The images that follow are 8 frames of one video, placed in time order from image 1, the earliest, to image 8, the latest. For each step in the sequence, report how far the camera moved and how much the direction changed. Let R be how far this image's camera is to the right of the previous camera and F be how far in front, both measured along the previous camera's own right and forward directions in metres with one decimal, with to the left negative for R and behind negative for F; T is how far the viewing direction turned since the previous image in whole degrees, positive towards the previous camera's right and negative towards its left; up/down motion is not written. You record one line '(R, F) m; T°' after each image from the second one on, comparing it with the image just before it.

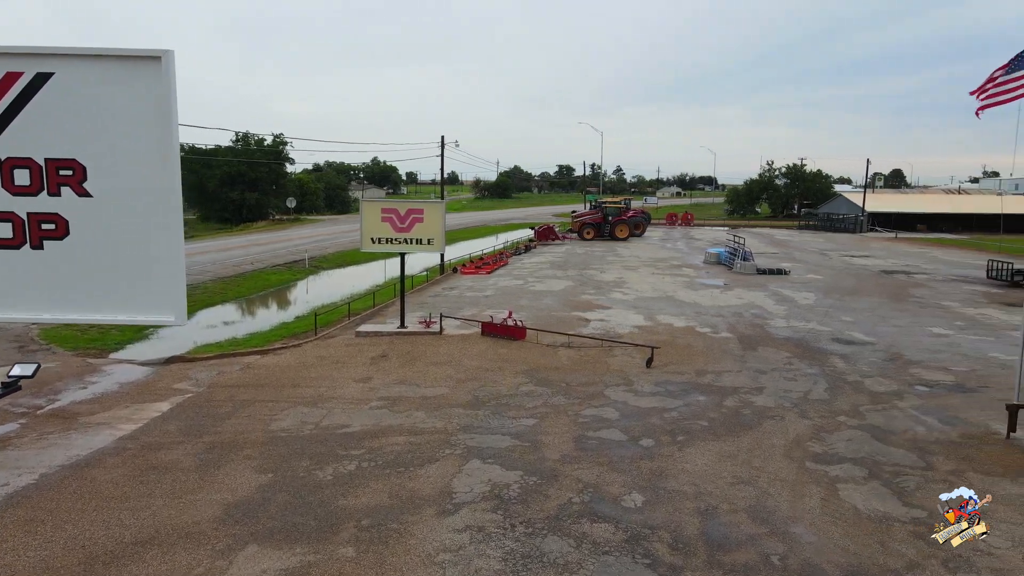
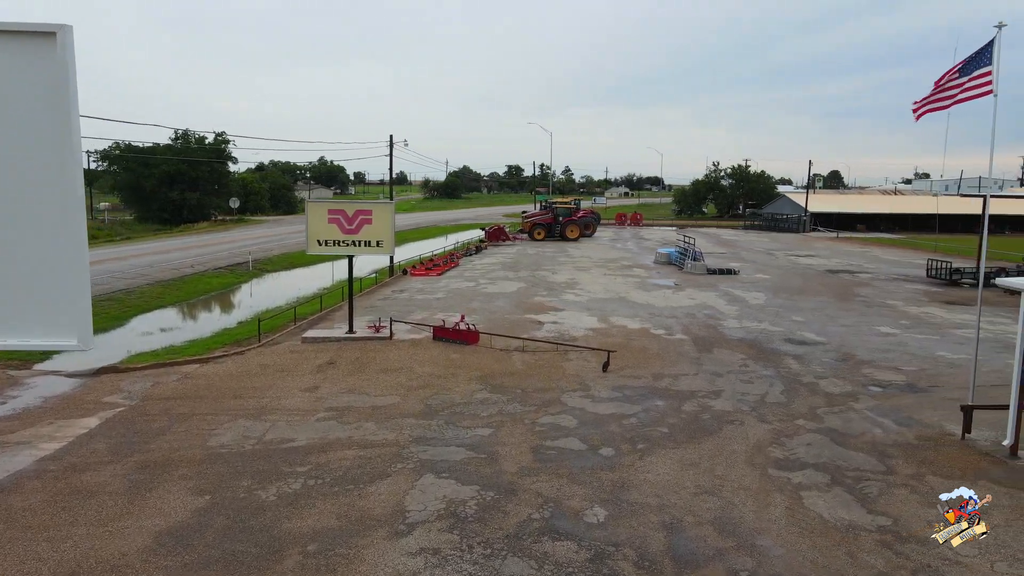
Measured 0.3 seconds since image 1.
(-0.1, +0.4) m; +4°
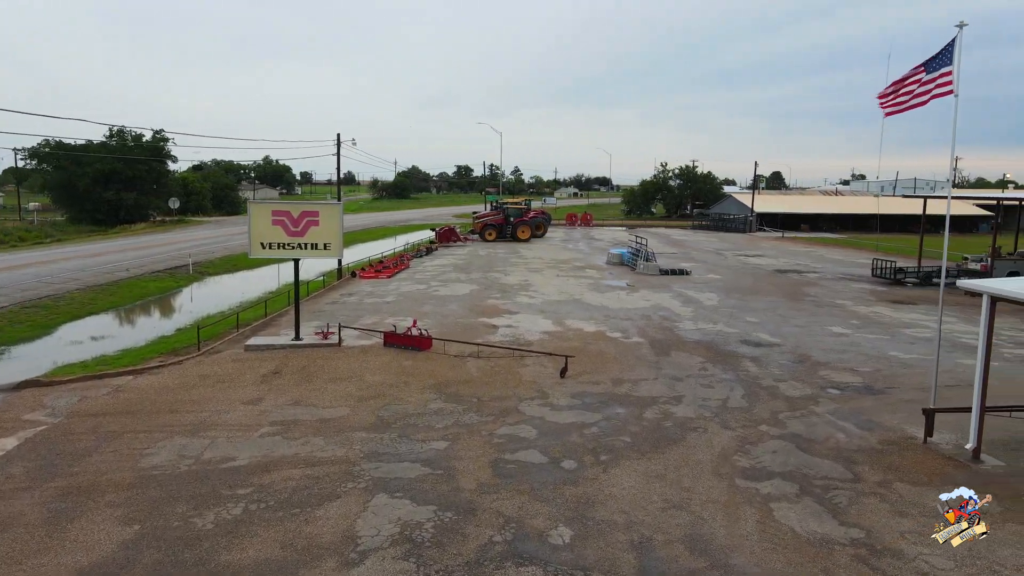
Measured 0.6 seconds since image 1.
(-0.1, +0.5) m; +4°
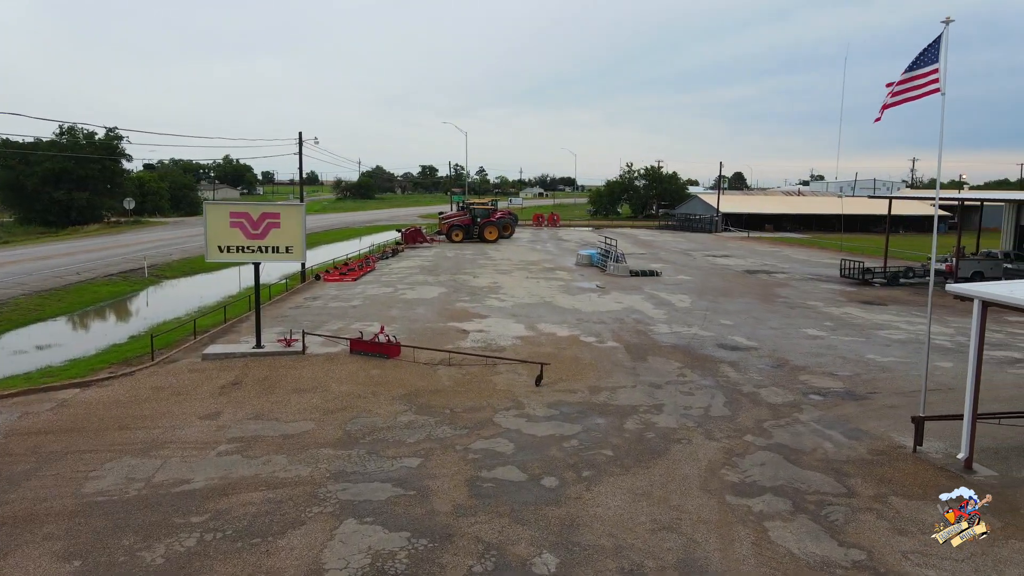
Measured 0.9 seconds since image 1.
(-0.1, +0.5) m; +3°
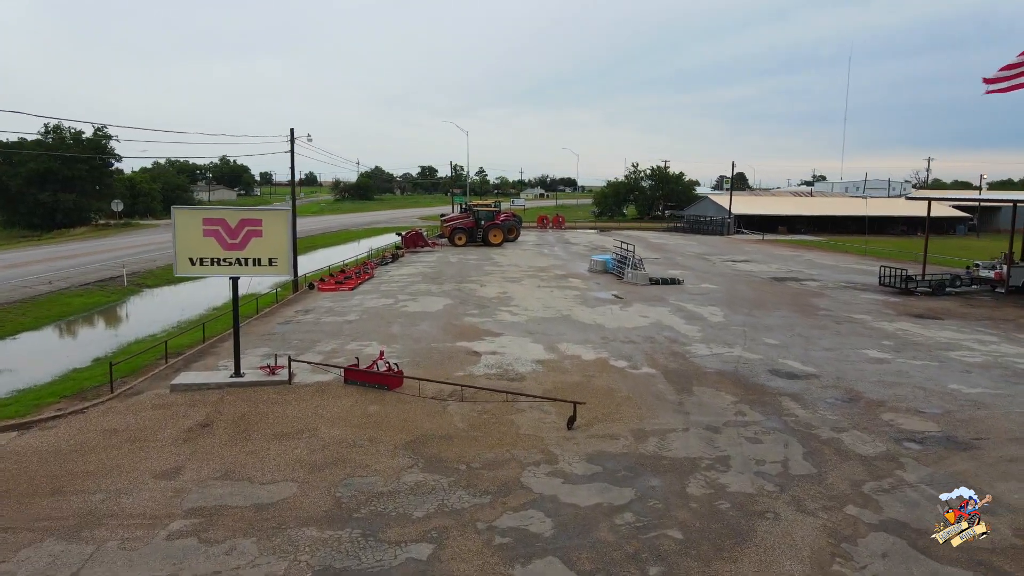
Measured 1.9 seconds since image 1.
(-0.4, +2.1) m; 0°
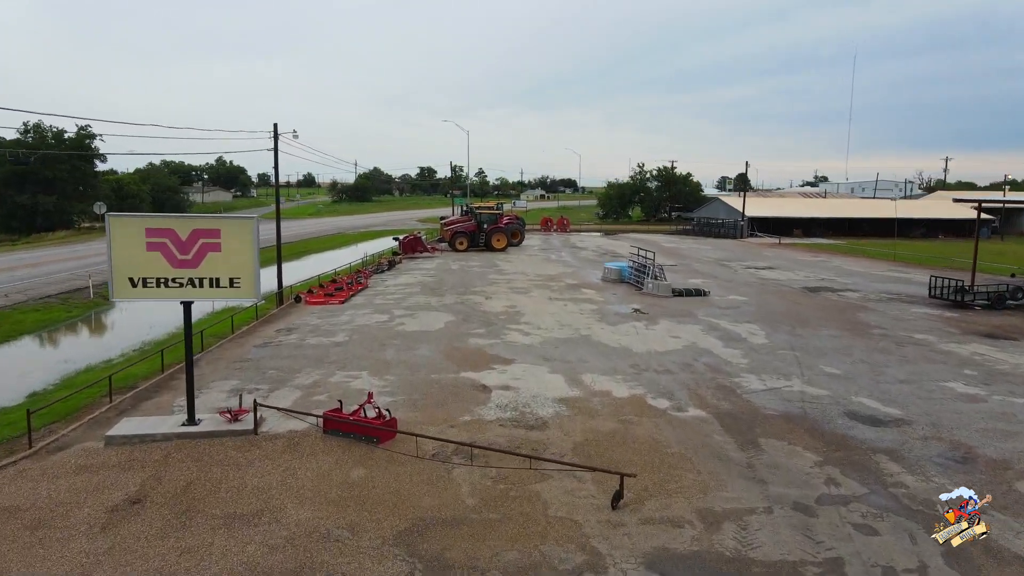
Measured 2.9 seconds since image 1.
(-0.3, +2.4) m; 0°
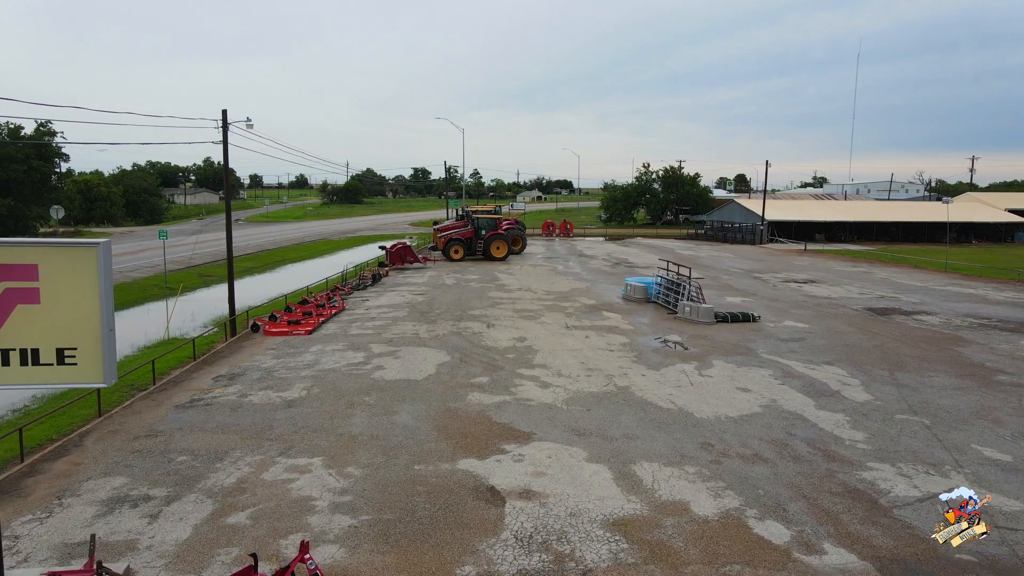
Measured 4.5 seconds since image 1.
(-0.3, +4.2) m; 0°
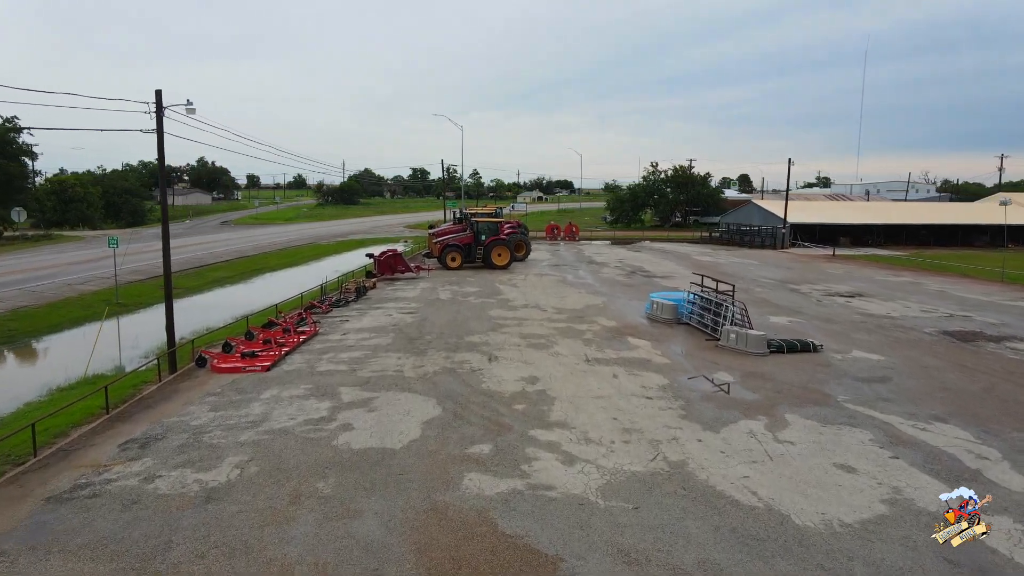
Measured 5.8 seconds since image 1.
(-0.2, +3.5) m; 0°
